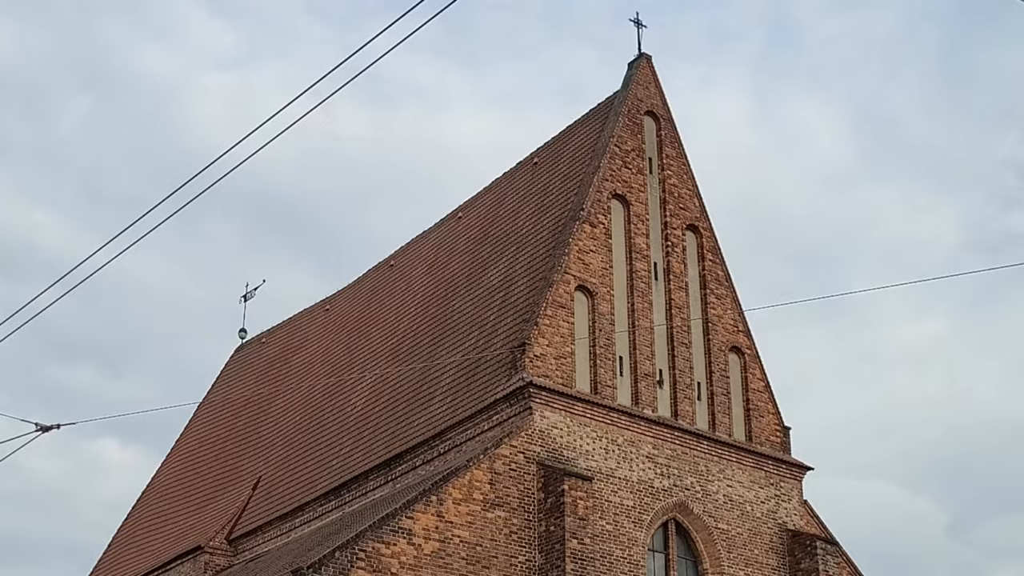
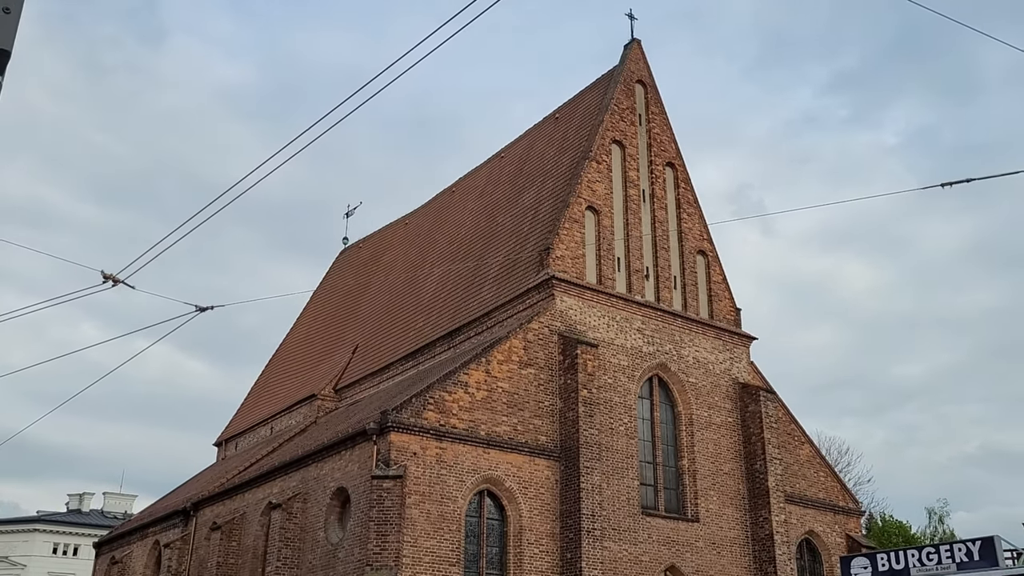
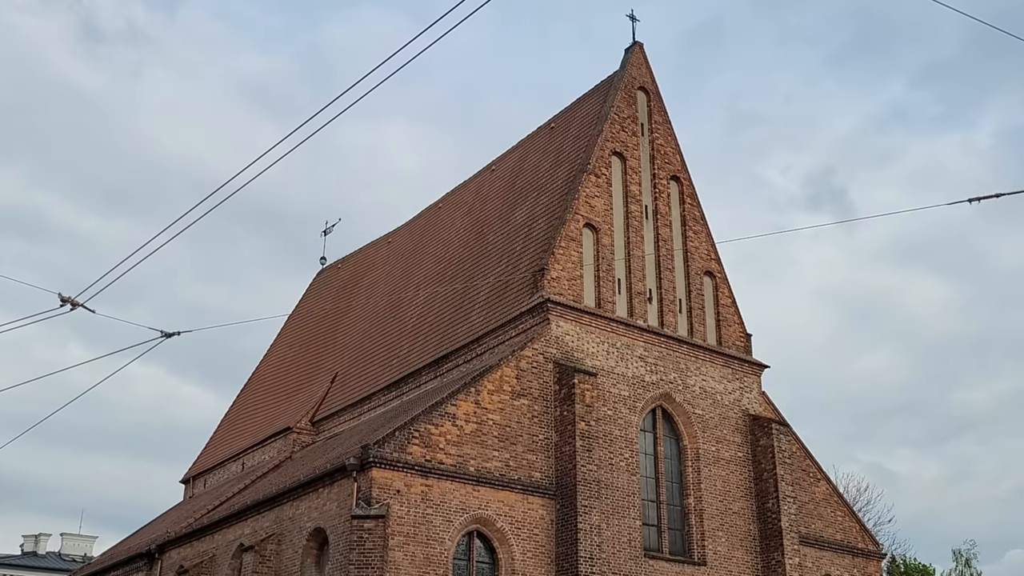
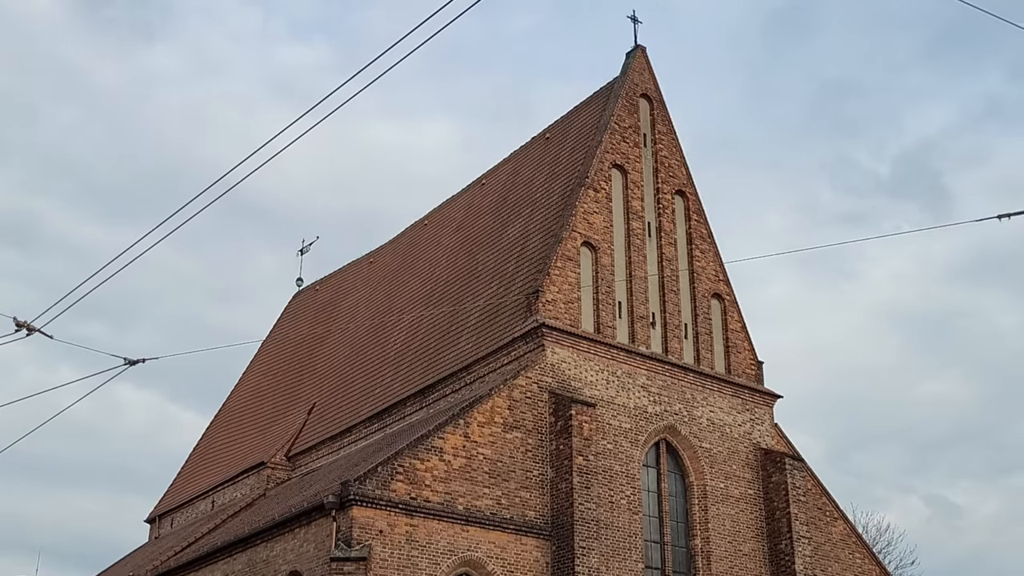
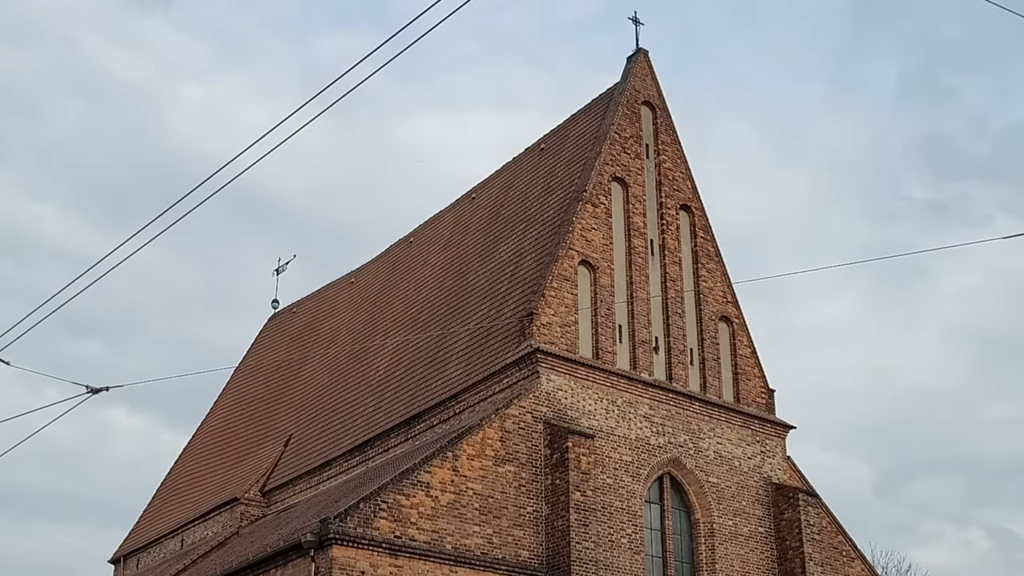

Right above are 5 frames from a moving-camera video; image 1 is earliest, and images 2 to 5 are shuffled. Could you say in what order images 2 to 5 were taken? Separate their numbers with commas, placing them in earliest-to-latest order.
5, 4, 3, 2
